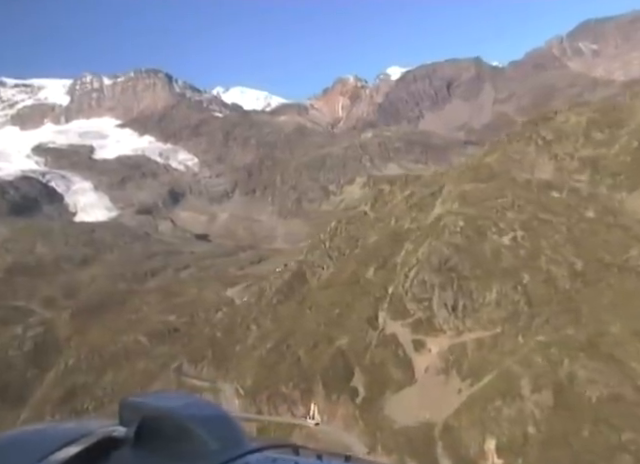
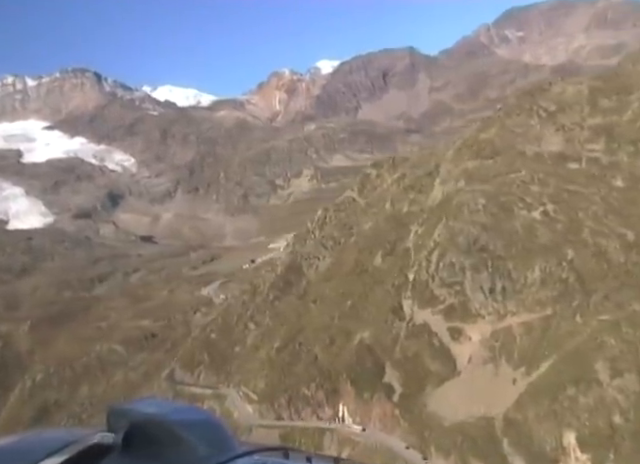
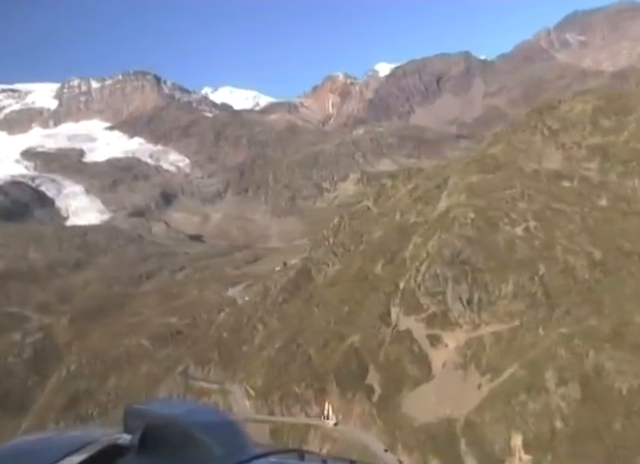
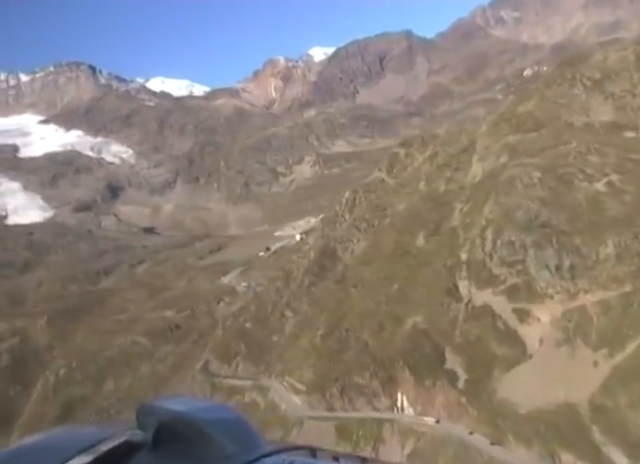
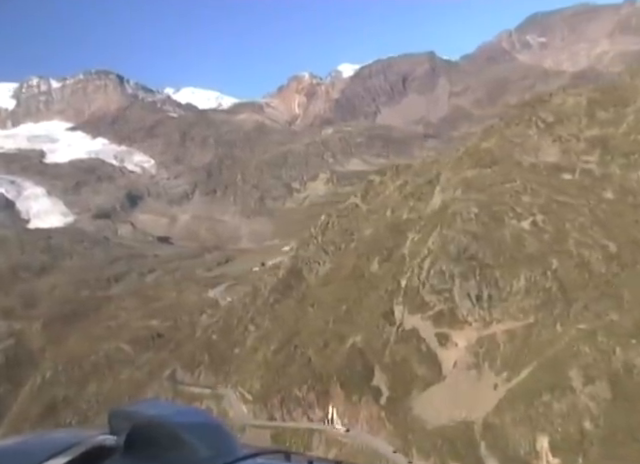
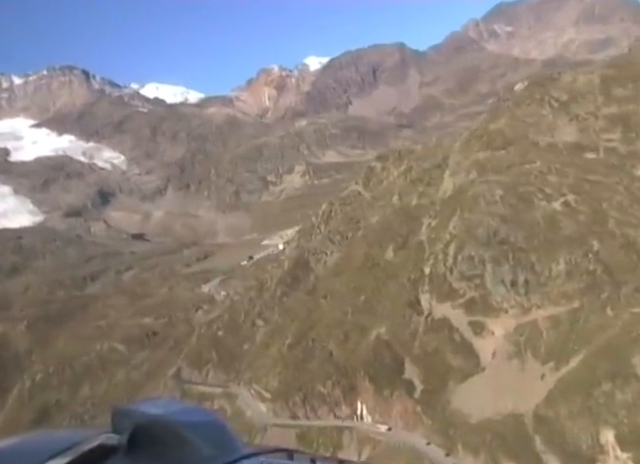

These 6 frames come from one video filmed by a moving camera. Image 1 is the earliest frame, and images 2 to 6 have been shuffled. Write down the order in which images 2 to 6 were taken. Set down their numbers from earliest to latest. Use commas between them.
3, 5, 2, 6, 4
